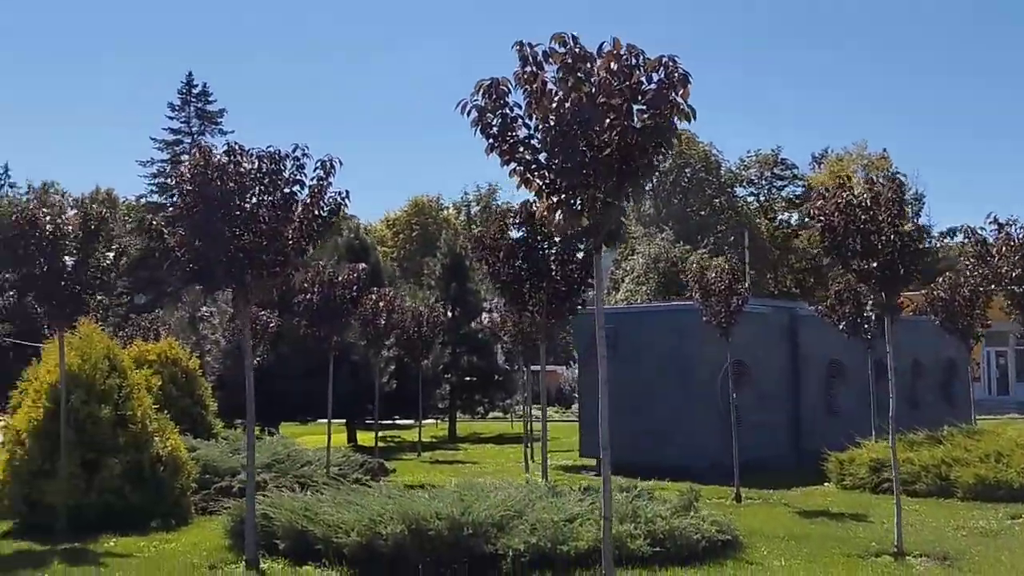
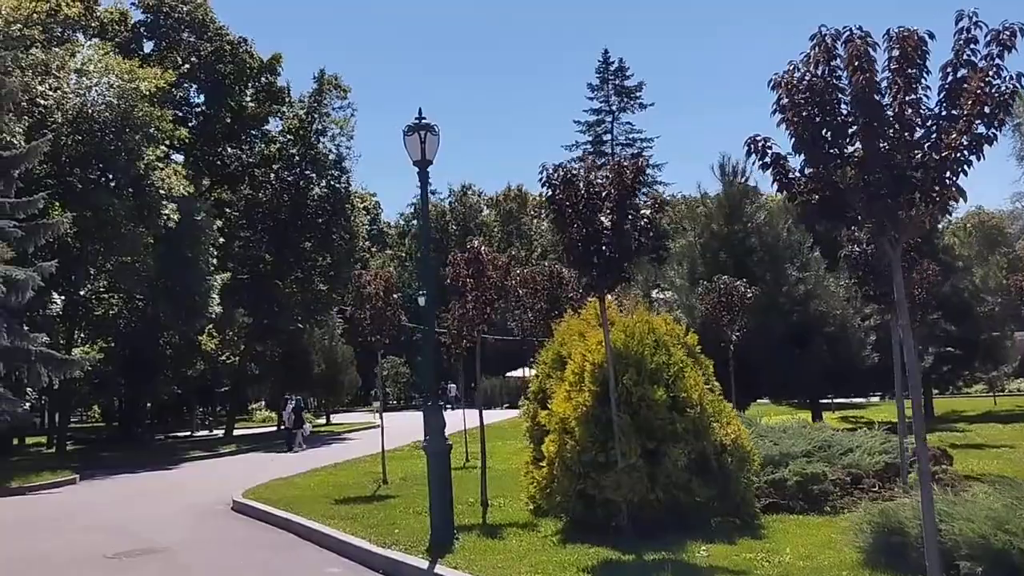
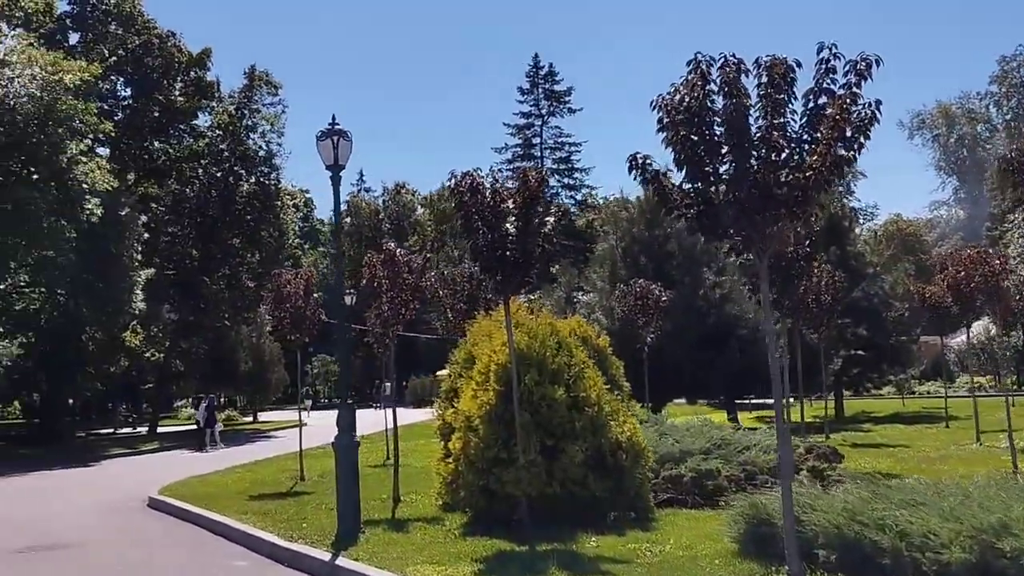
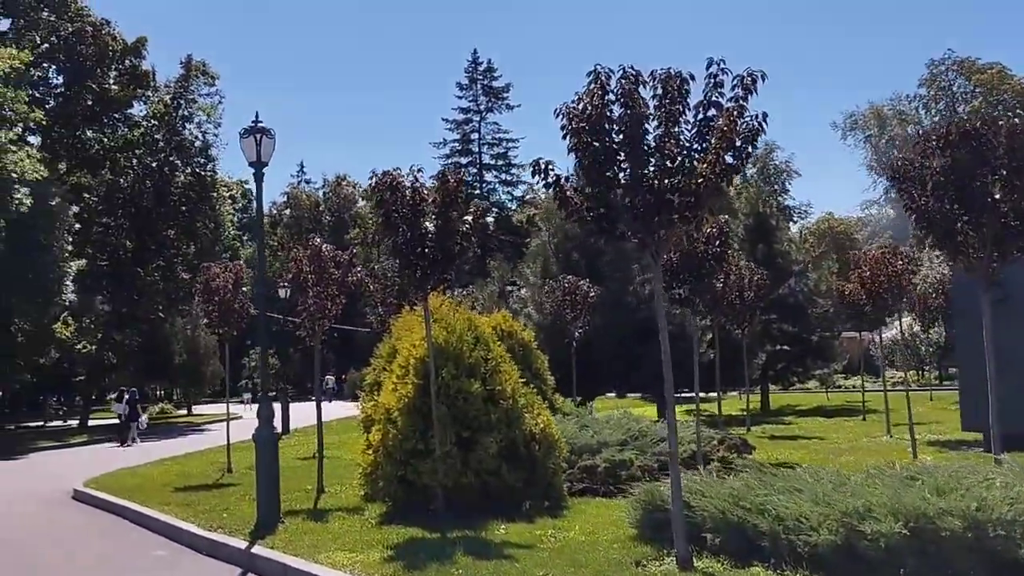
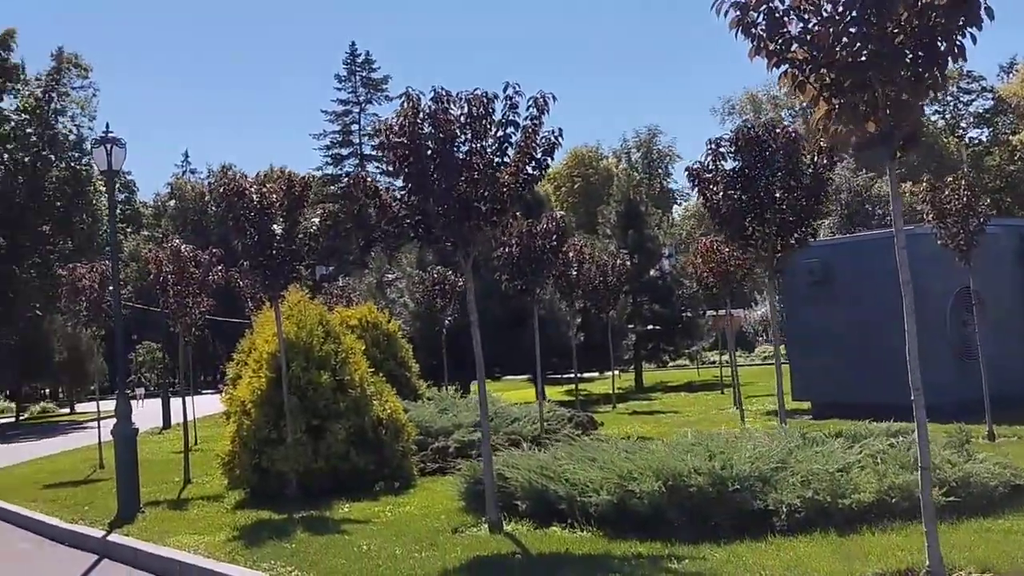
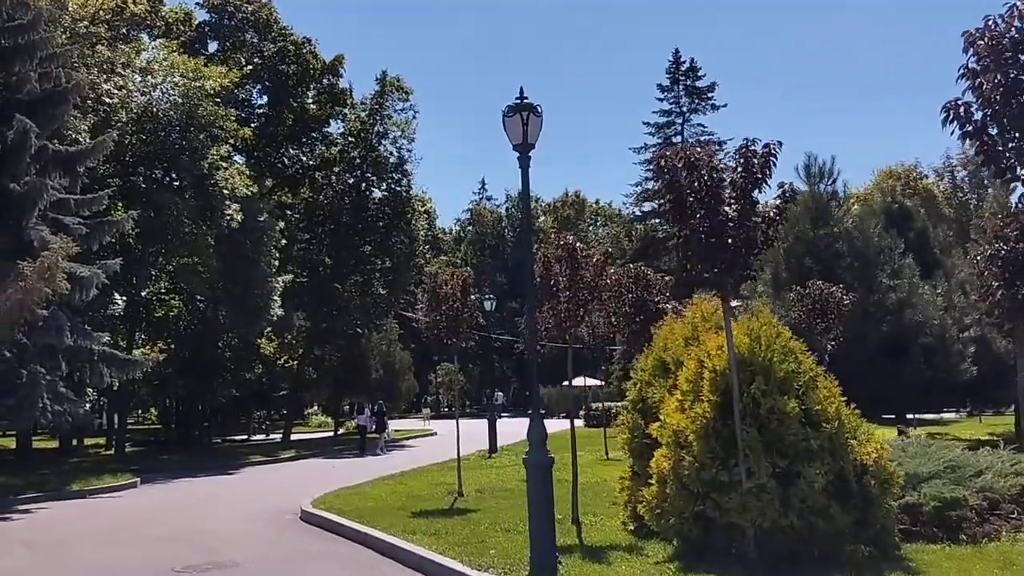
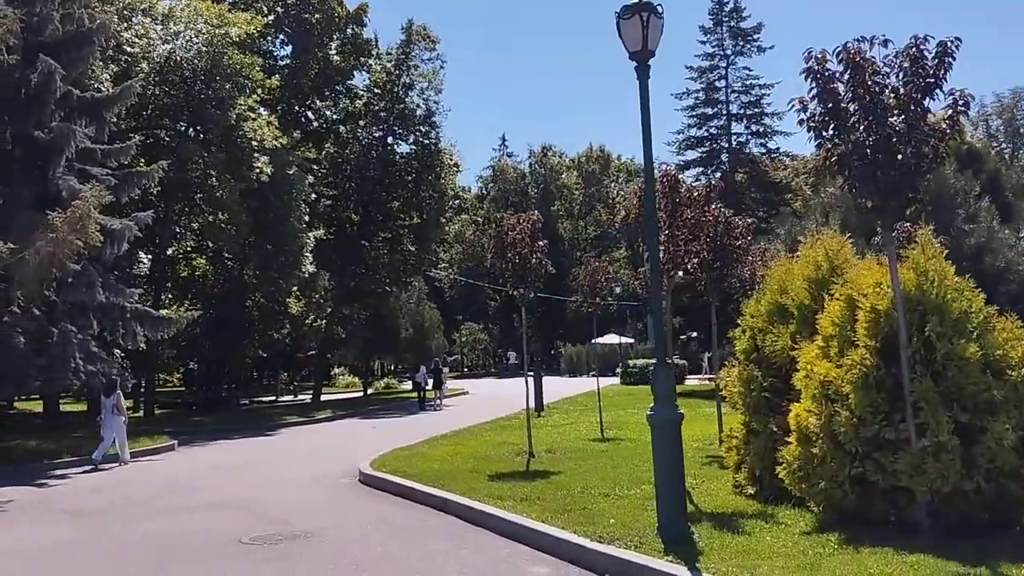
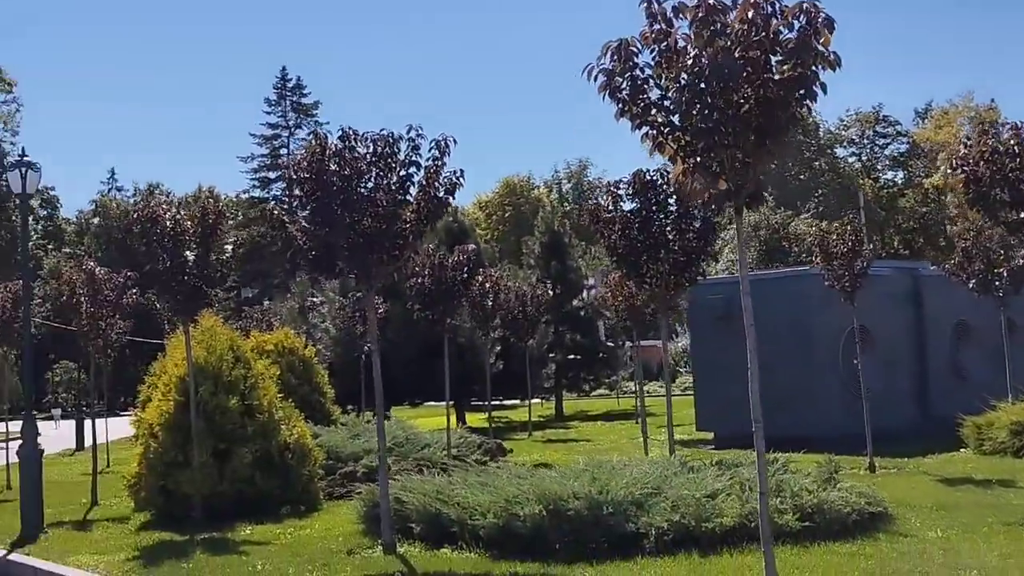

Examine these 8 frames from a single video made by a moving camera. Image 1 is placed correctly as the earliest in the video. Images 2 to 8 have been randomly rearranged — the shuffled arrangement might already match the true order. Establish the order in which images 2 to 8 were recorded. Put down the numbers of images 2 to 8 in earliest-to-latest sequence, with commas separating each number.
8, 5, 4, 3, 2, 6, 7
